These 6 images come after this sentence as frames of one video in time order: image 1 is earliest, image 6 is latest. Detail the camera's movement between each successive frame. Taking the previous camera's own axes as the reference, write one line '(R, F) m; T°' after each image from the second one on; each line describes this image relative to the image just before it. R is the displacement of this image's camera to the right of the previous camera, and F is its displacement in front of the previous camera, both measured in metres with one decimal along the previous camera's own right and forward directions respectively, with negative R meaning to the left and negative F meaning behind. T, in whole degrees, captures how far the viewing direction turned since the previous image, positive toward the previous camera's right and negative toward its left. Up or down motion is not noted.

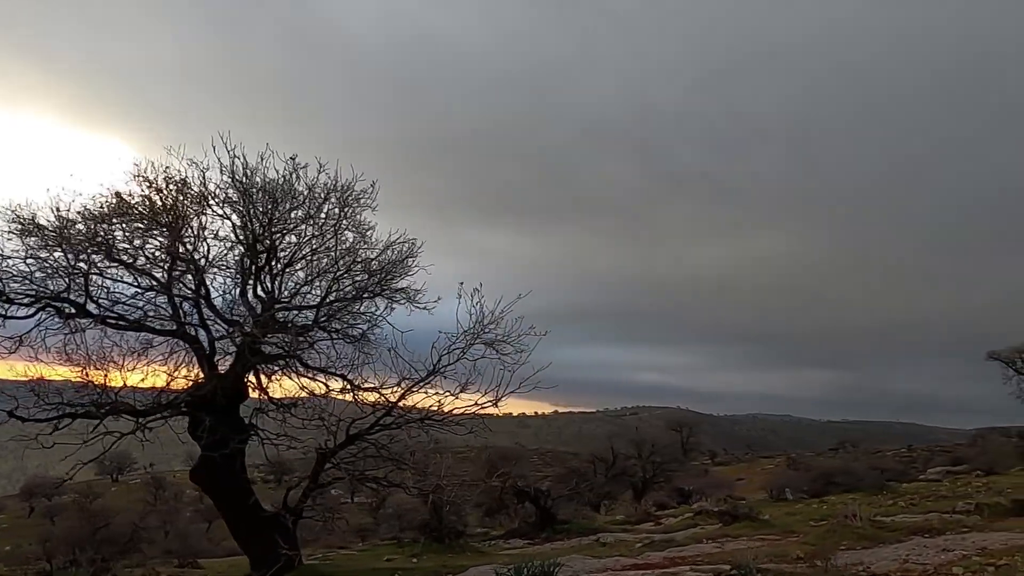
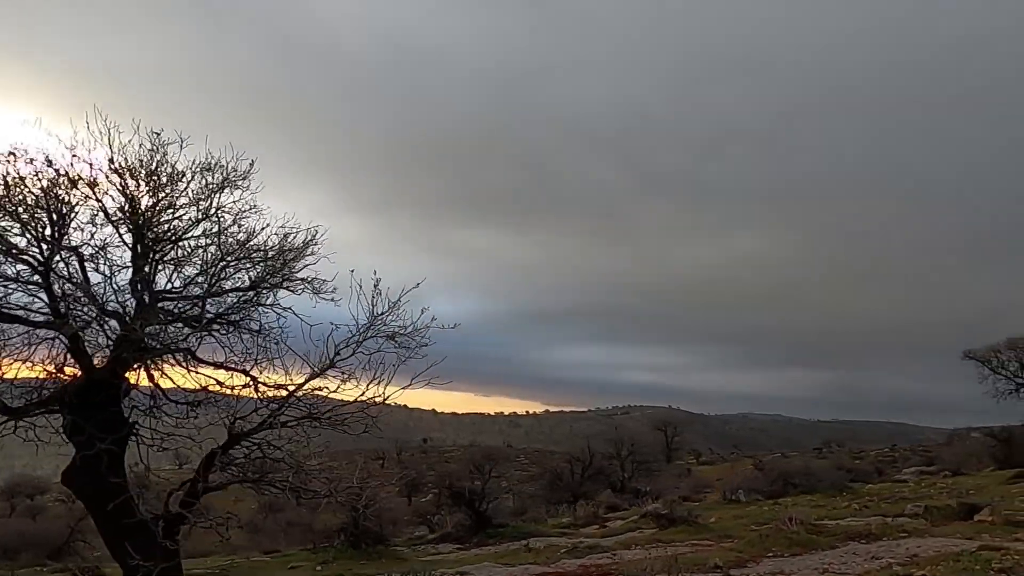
(+2.4, +1.3) m; +1°
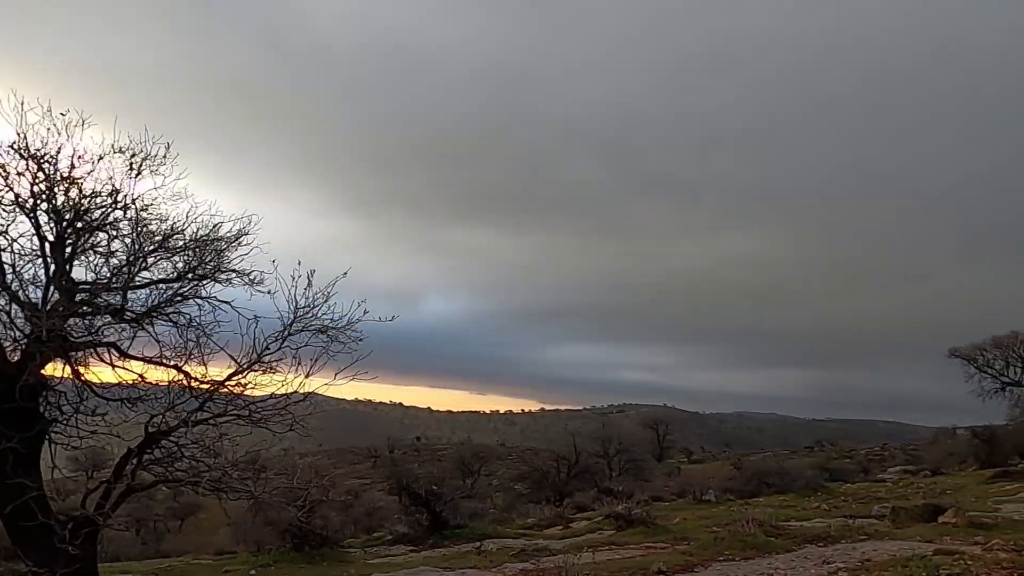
(+1.5, +0.8) m; 0°
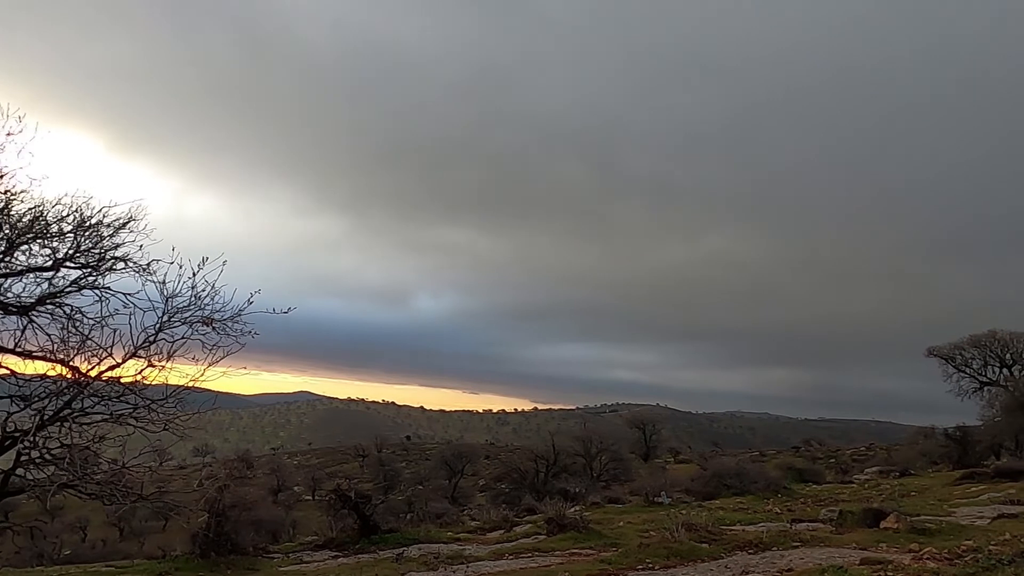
(+2.3, +1.3) m; 0°
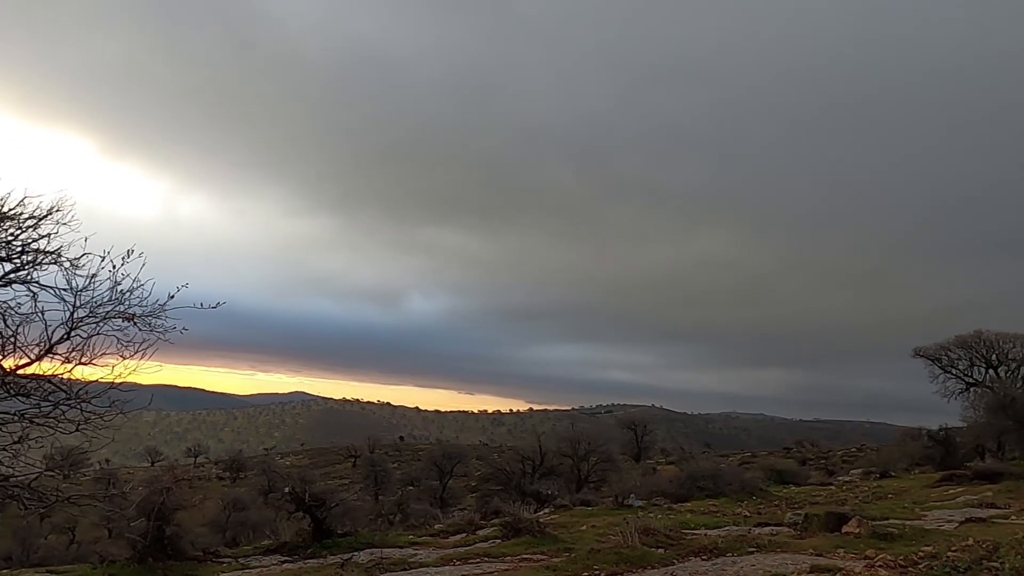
(+1.4, +0.8) m; 0°
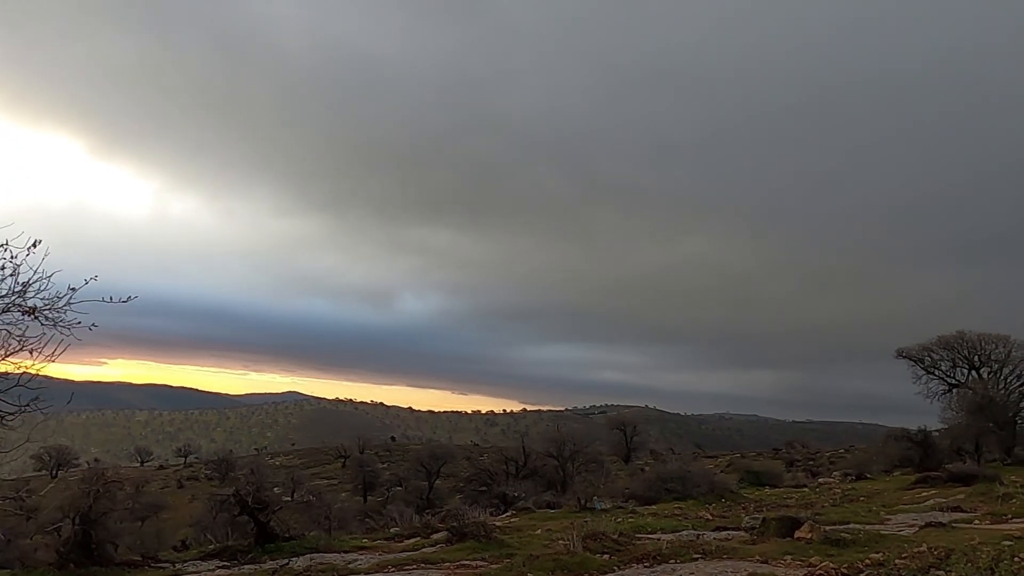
(+1.5, +0.8) m; 0°
